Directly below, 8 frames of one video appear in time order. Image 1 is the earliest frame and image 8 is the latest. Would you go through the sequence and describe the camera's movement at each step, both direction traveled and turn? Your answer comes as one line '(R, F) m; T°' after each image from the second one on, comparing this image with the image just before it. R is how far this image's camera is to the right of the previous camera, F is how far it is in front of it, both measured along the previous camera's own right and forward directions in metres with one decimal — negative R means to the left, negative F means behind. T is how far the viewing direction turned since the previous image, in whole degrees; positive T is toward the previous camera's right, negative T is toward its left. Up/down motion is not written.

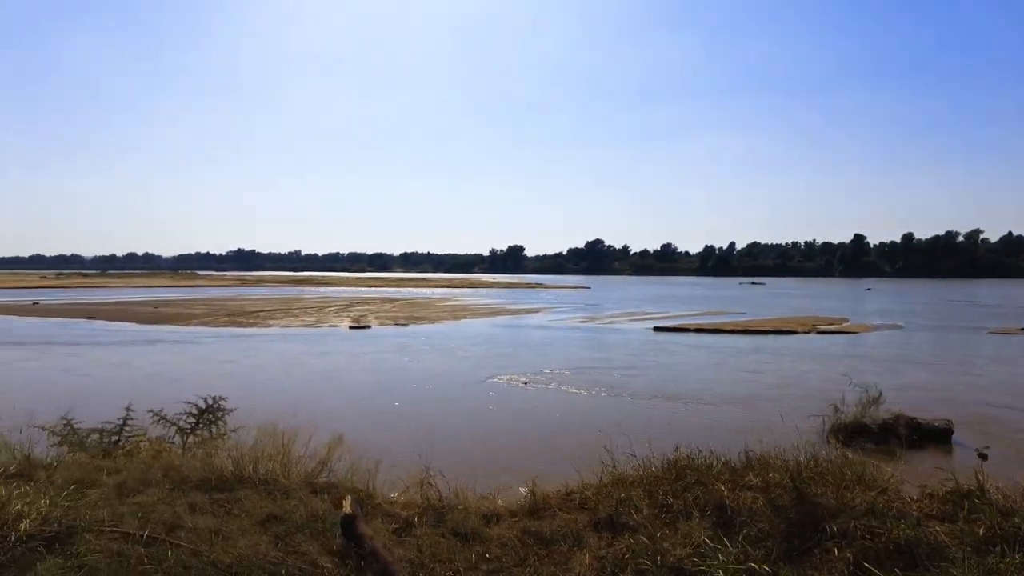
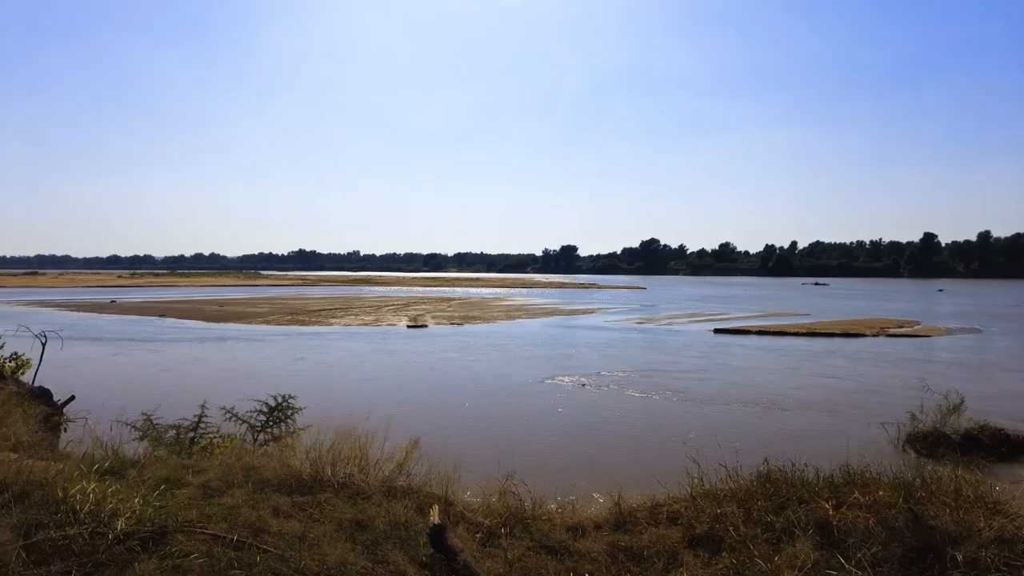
(-0.3, +0.2) m; -5°
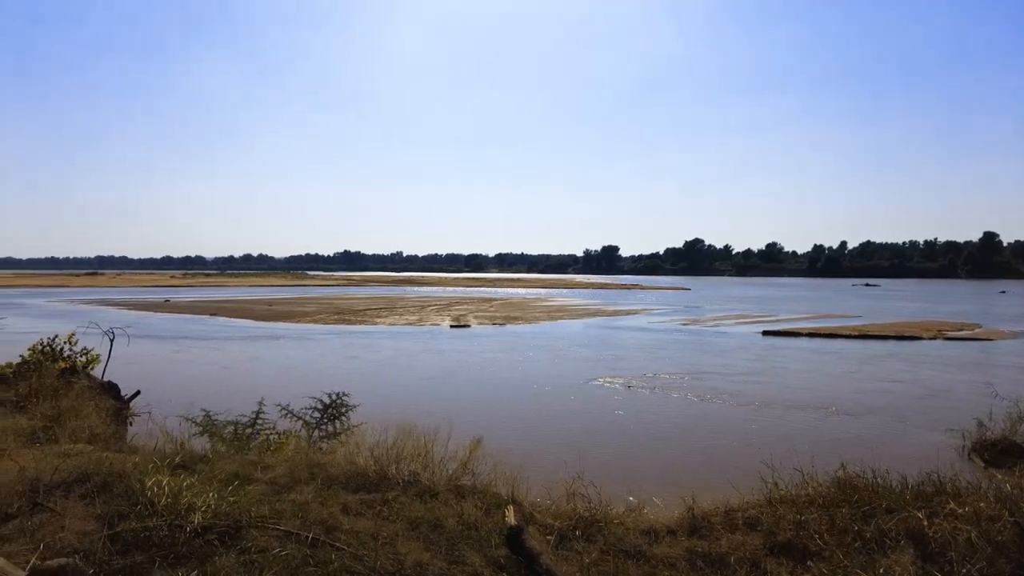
(-0.3, +0.1) m; -4°
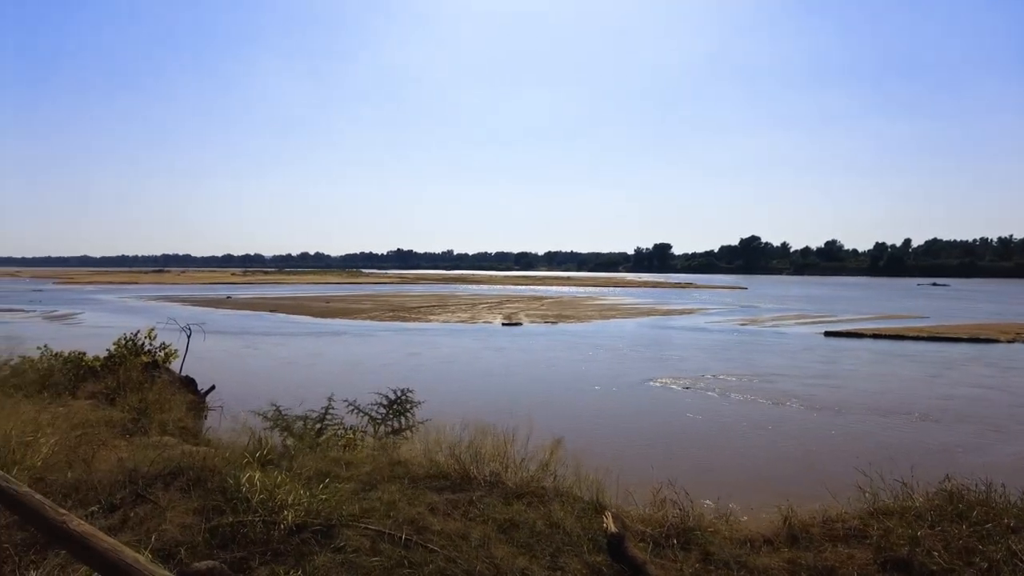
(-0.3, +0.1) m; -4°
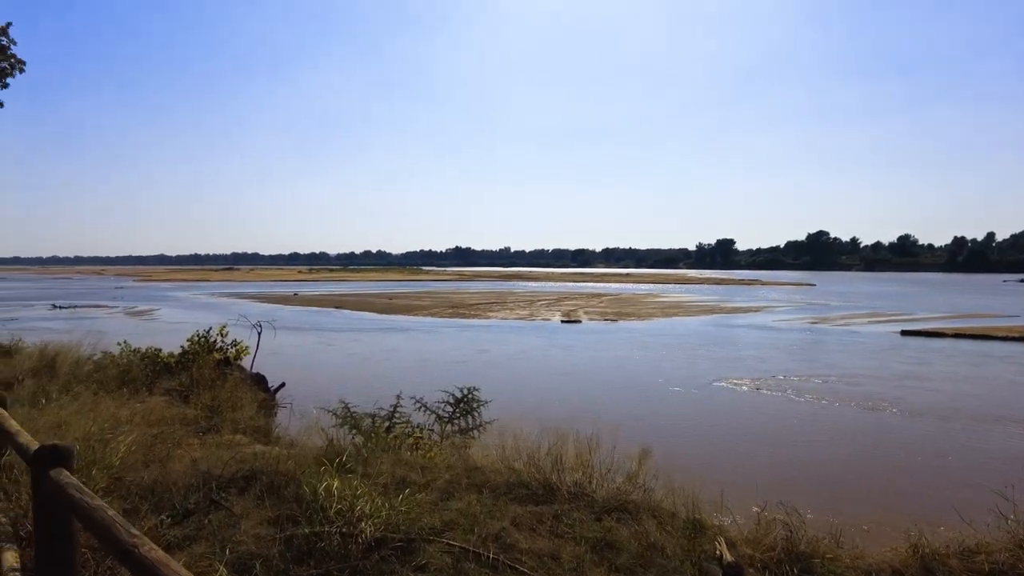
(-0.3, +0.4) m; -5°
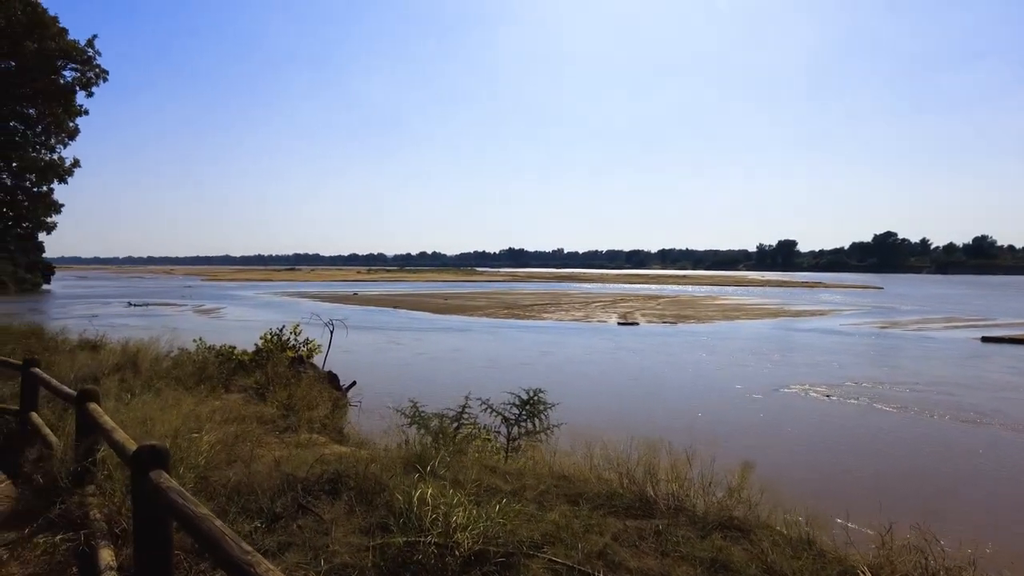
(-0.4, +0.3) m; -5°
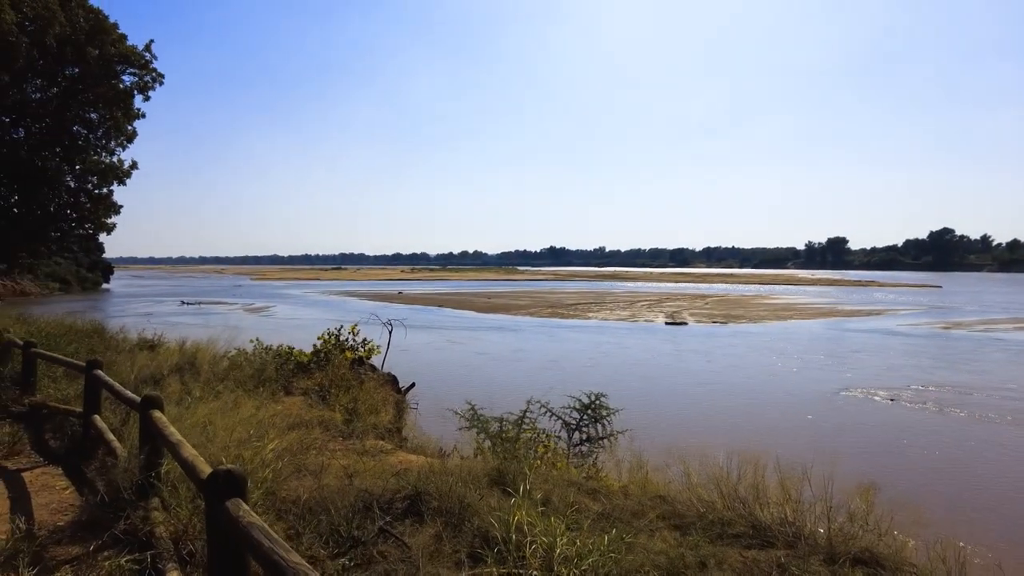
(-0.4, +0.5) m; -4°
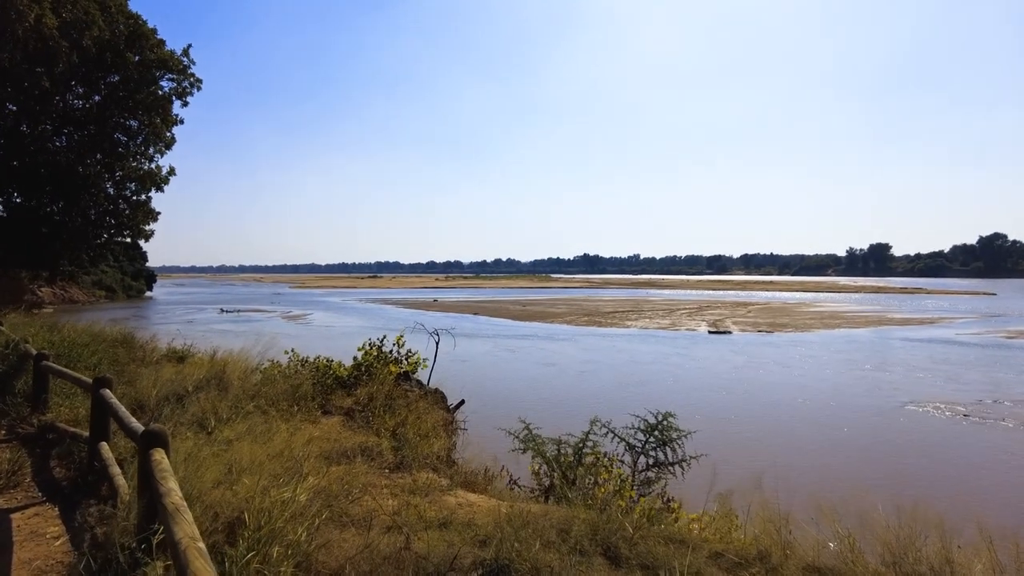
(-0.5, +1.3) m; -3°
